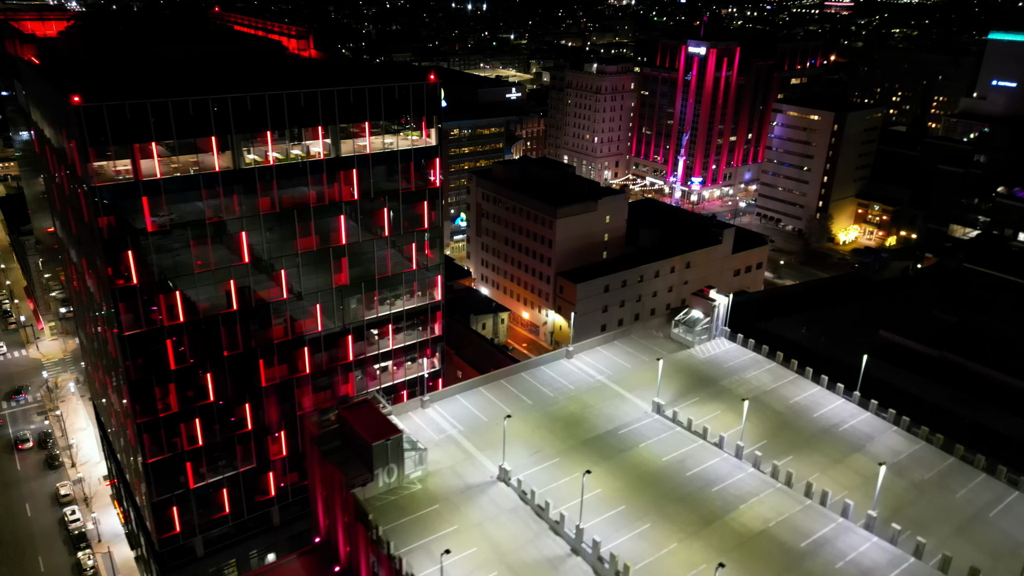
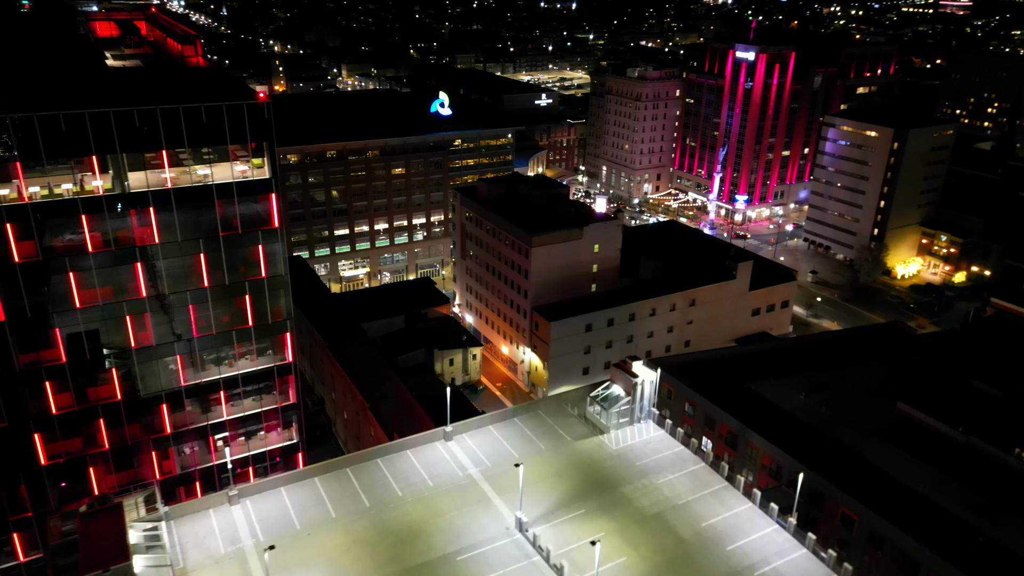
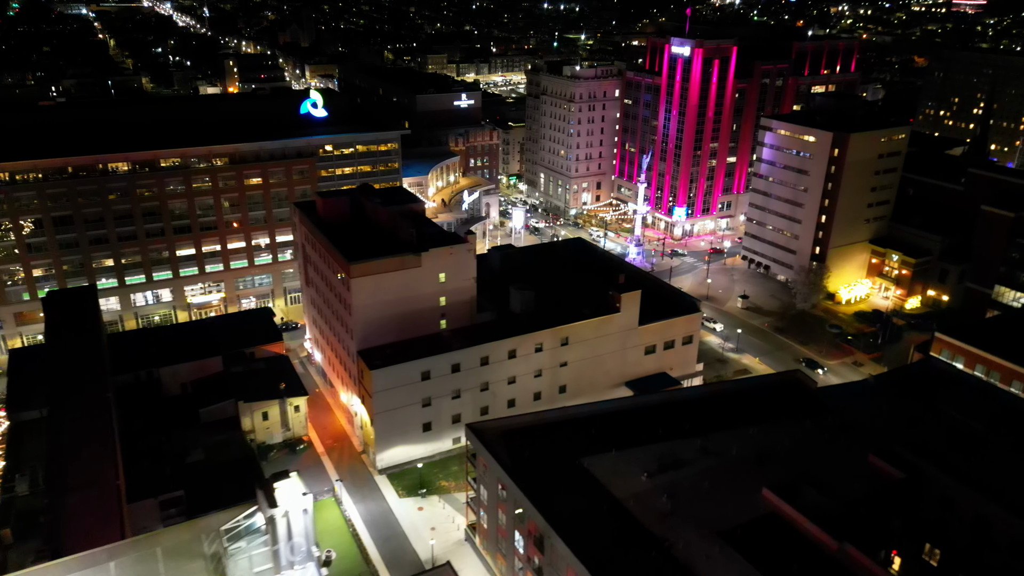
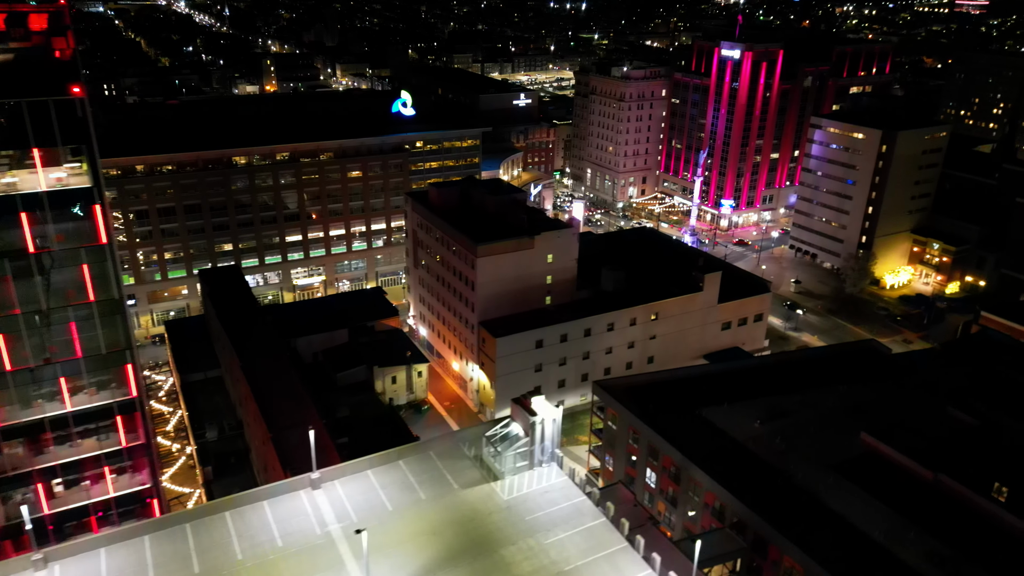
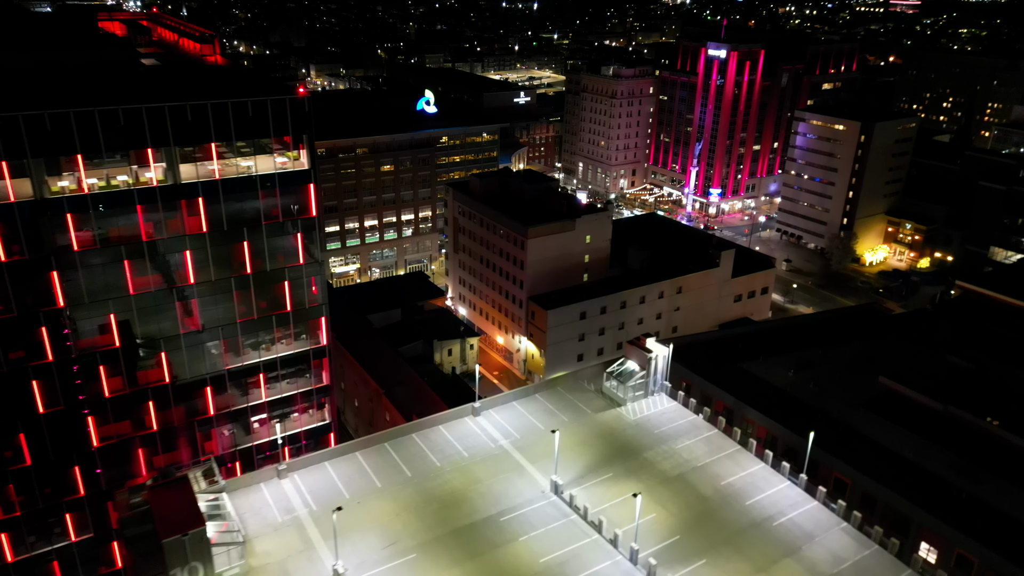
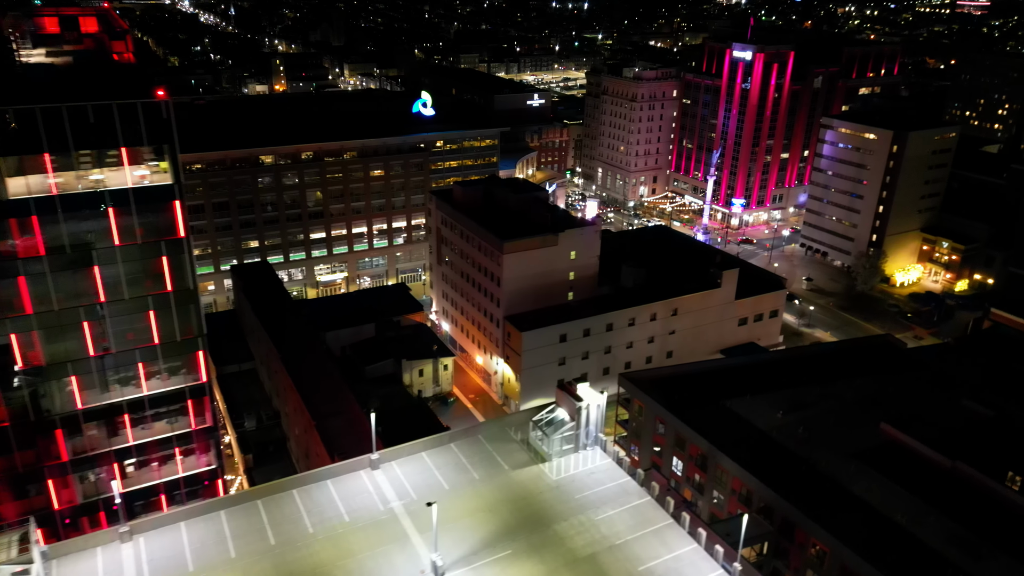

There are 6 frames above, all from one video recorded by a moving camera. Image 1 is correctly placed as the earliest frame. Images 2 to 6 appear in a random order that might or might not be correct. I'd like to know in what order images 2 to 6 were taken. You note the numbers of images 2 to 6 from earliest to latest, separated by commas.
5, 2, 6, 4, 3
